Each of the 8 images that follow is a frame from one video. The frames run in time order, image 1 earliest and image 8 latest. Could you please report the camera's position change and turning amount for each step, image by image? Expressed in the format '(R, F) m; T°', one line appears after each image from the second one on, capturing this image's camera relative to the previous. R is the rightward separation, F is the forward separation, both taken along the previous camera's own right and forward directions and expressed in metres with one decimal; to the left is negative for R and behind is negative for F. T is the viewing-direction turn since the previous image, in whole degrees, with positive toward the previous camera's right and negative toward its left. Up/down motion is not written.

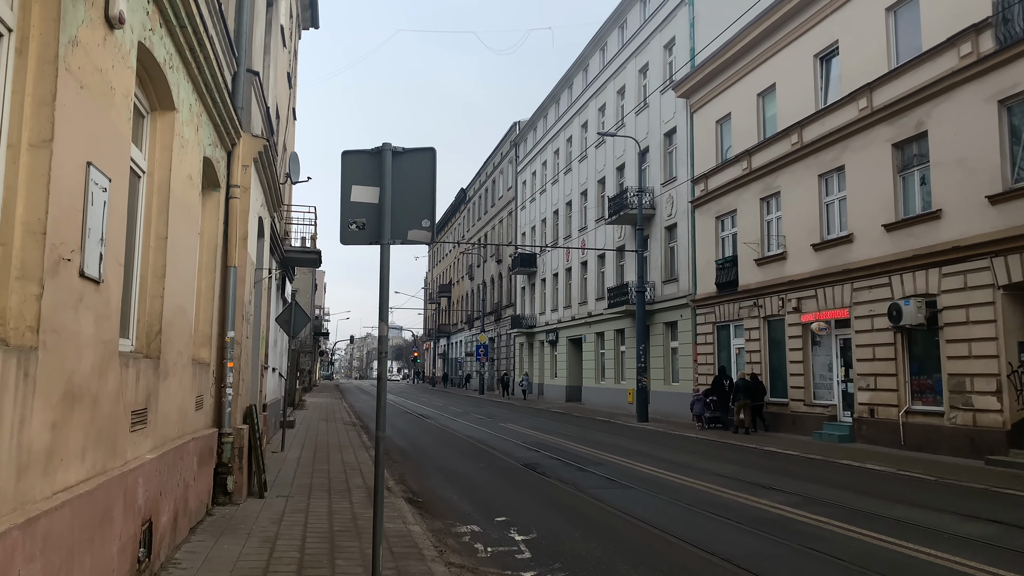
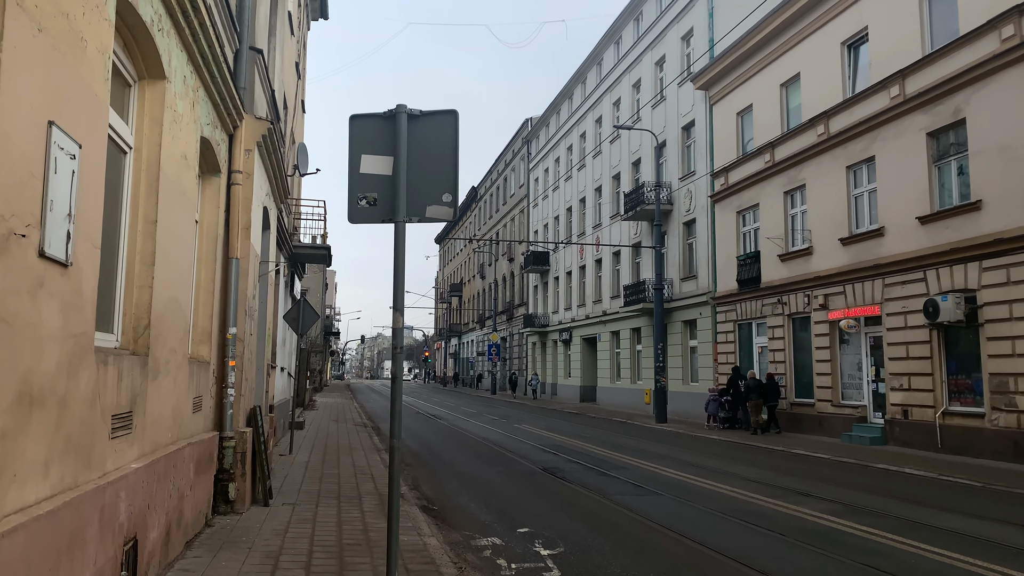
(-0.1, +0.6) m; -1°
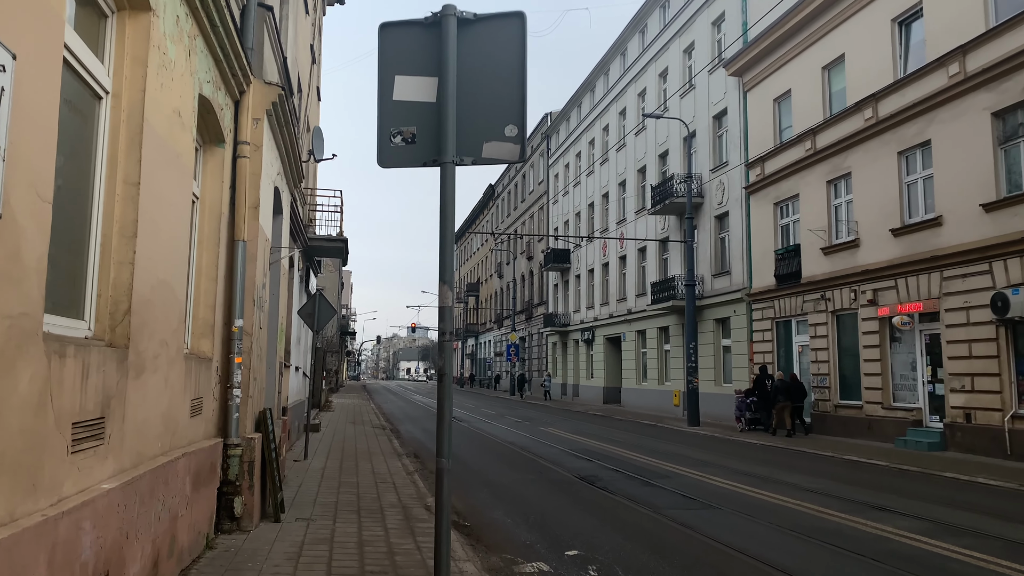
(-0.3, +1.0) m; -1°
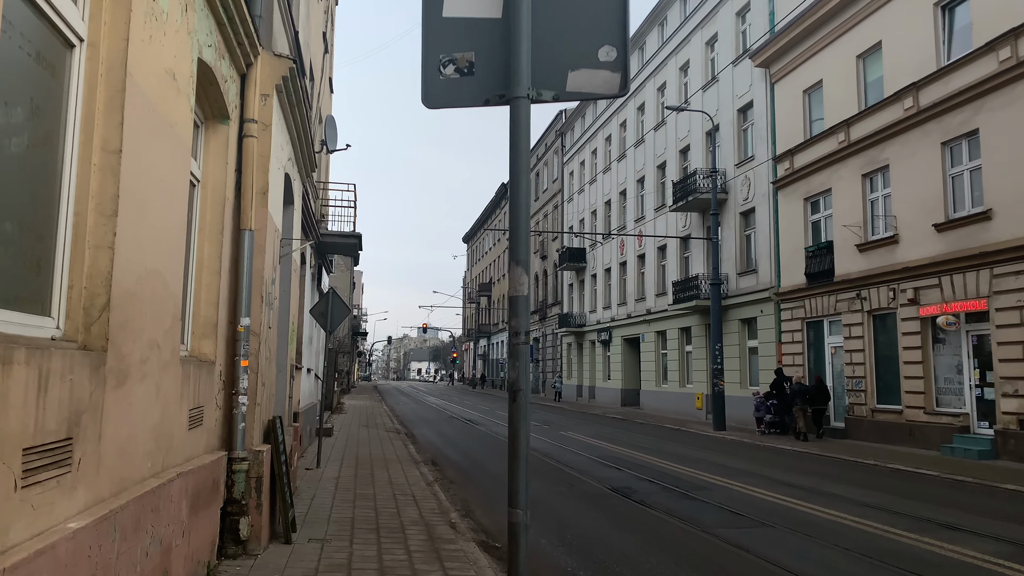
(-0.2, +0.8) m; -1°
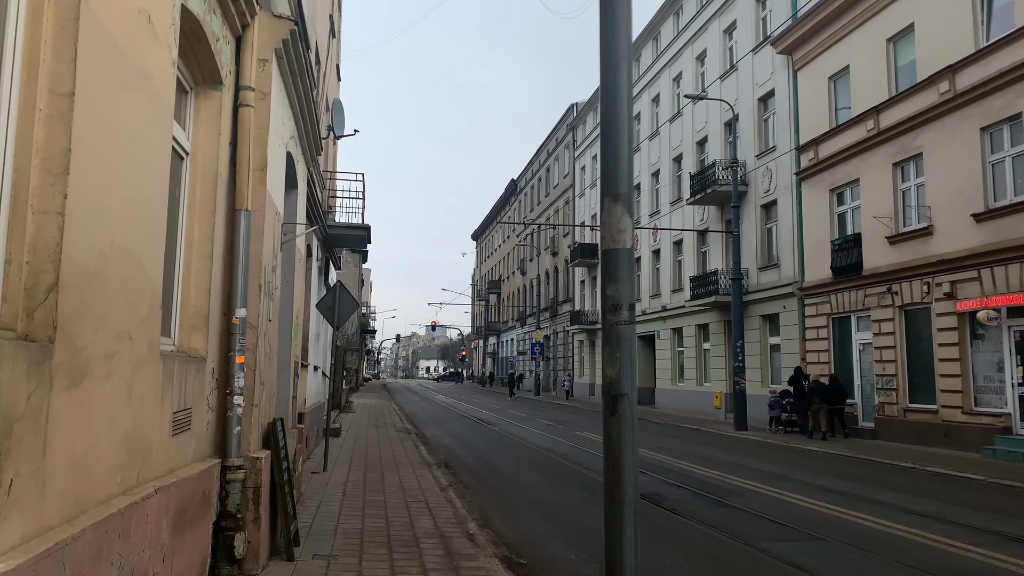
(-0.1, +0.7) m; -1°
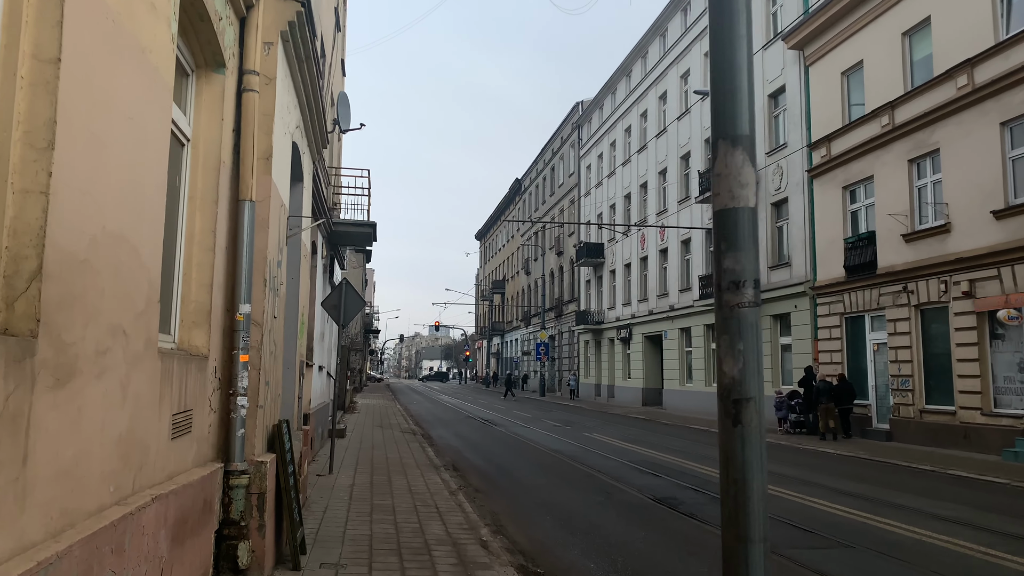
(-0.1, +0.3) m; 0°
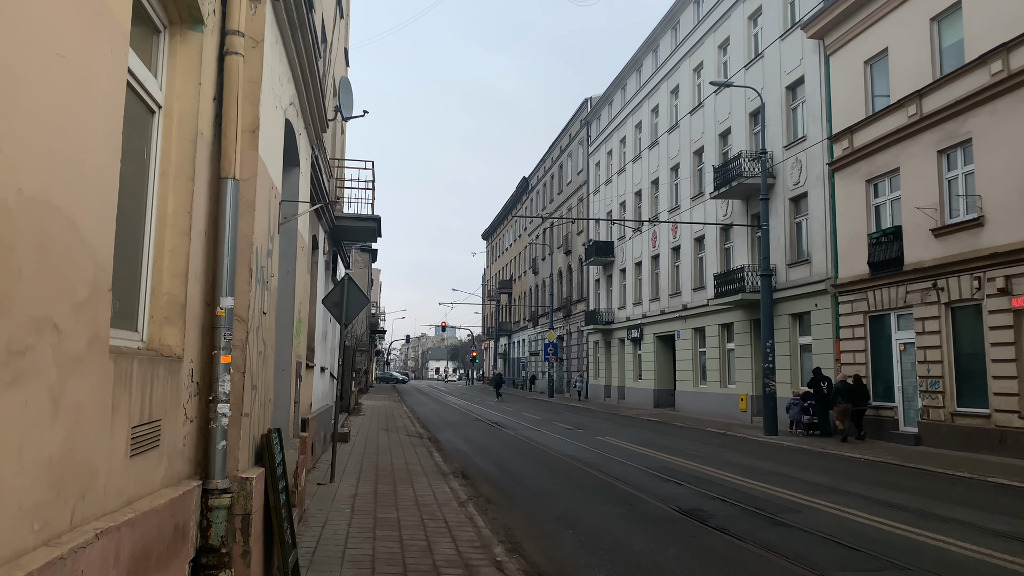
(-0.1, +0.7) m; 0°
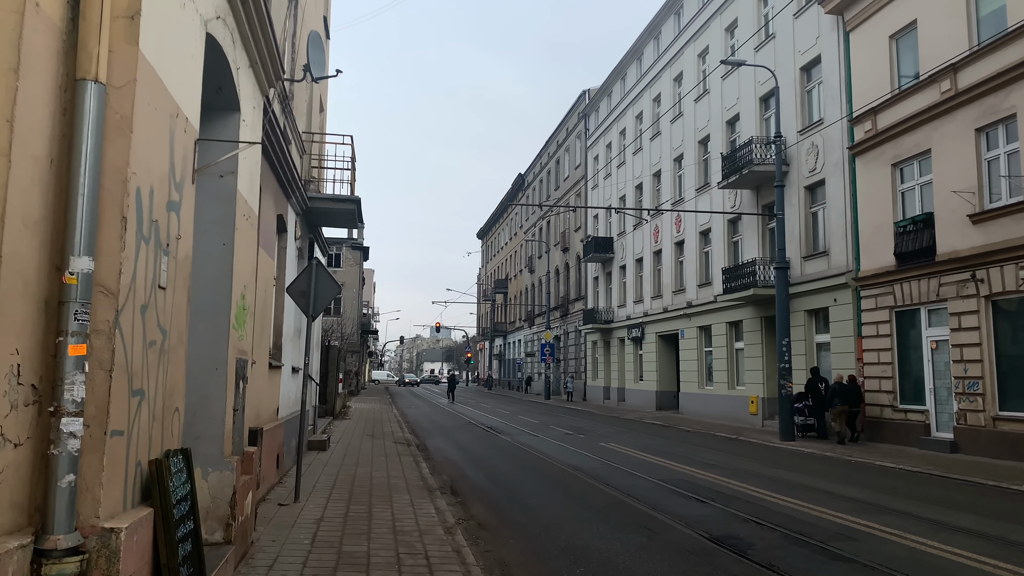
(0.0, +1.5) m; 0°
